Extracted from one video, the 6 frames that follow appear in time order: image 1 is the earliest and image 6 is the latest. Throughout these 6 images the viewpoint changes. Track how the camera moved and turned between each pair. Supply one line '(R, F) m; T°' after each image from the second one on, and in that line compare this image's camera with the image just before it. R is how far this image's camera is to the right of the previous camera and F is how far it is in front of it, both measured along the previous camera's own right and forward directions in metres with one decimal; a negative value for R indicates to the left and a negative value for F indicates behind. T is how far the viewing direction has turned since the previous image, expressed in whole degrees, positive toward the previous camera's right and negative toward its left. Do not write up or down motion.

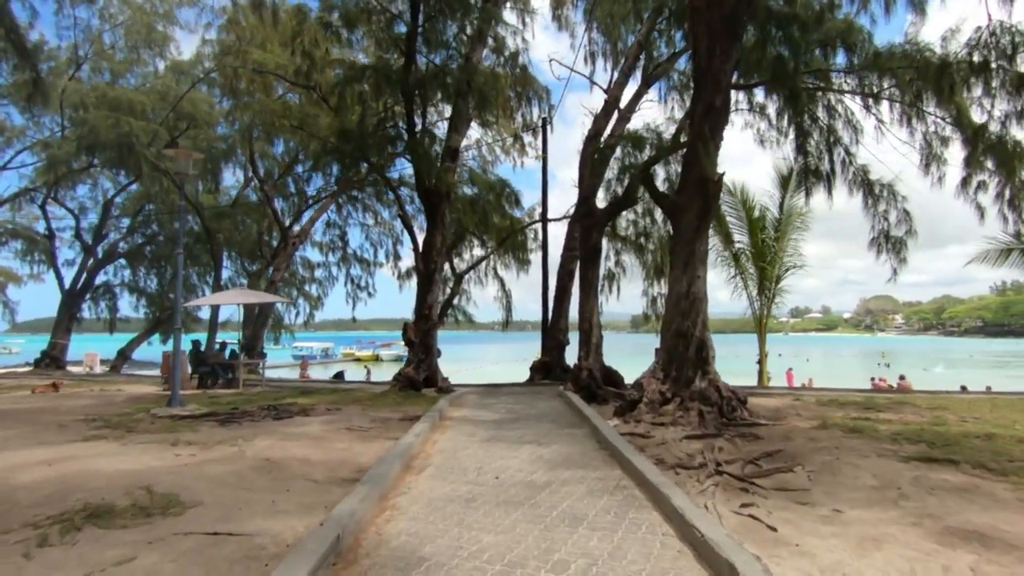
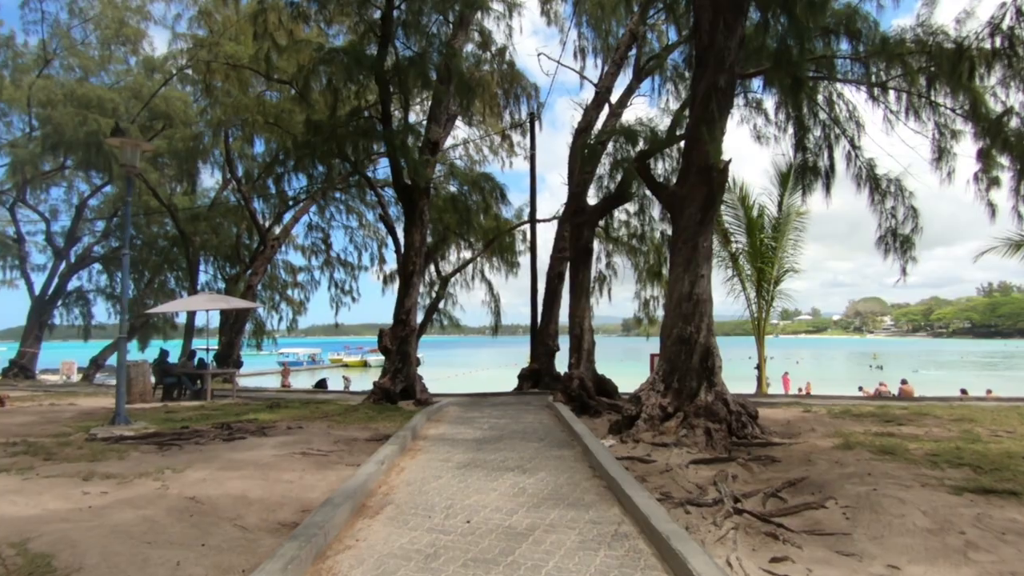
(+0.1, +1.0) m; +1°
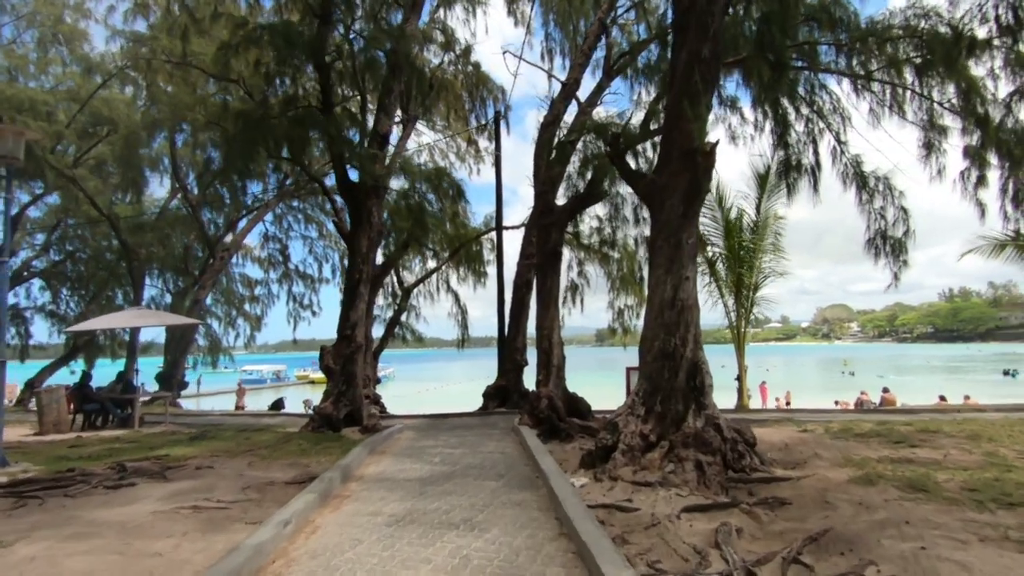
(+0.3, +1.3) m; +3°
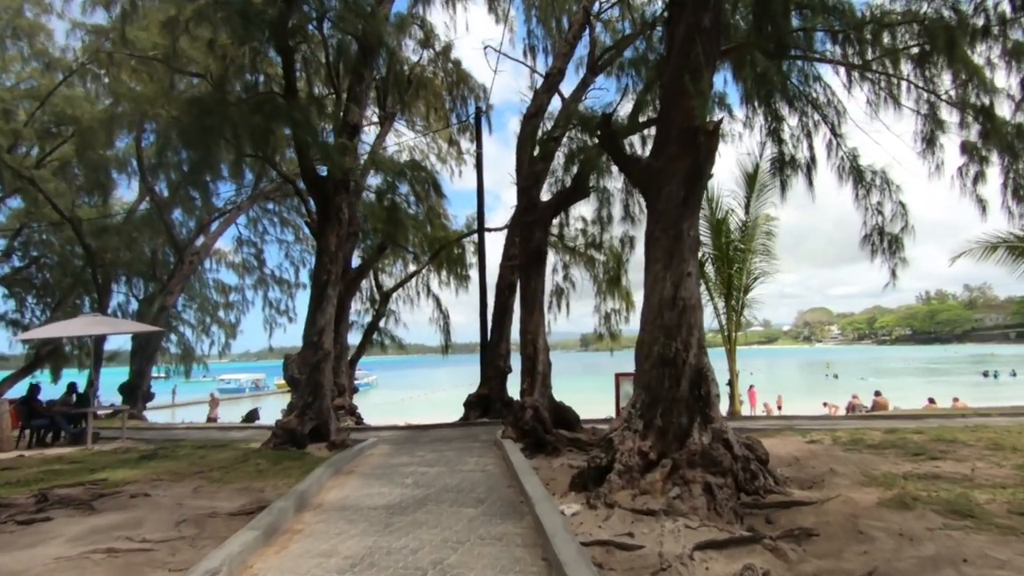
(0.0, +0.8) m; +1°
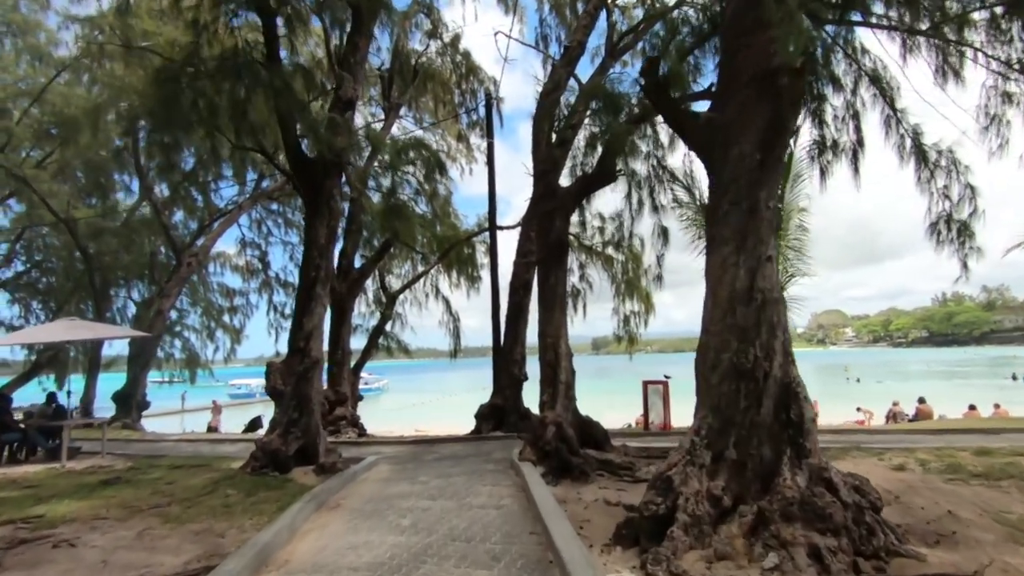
(-0.1, +1.4) m; -1°
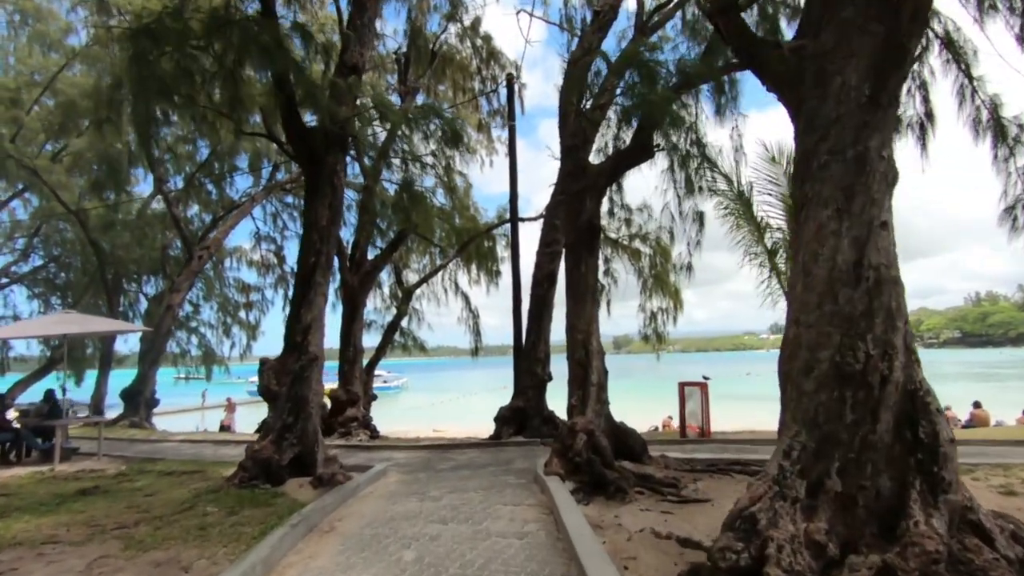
(-0.1, +1.1) m; -2°
